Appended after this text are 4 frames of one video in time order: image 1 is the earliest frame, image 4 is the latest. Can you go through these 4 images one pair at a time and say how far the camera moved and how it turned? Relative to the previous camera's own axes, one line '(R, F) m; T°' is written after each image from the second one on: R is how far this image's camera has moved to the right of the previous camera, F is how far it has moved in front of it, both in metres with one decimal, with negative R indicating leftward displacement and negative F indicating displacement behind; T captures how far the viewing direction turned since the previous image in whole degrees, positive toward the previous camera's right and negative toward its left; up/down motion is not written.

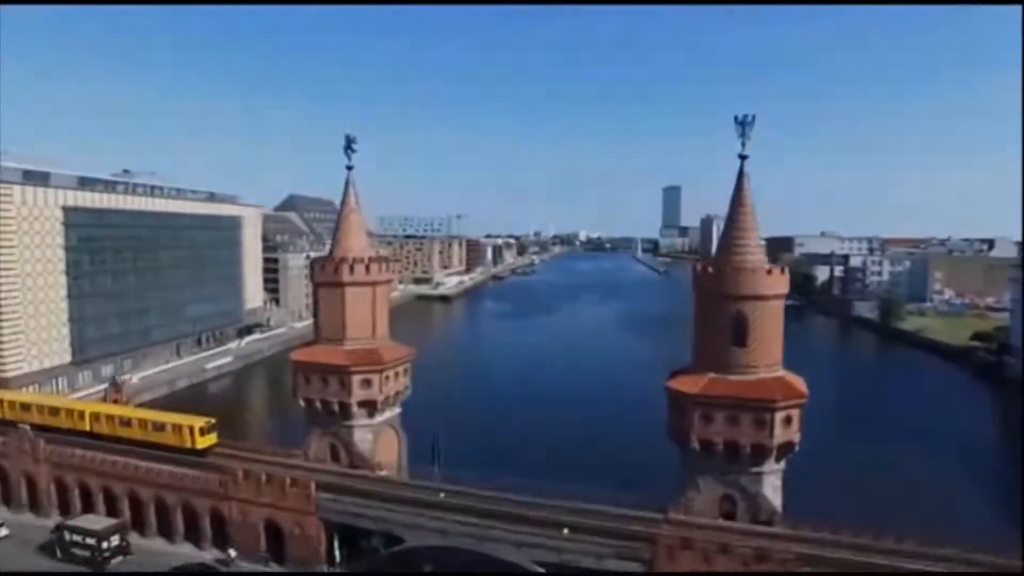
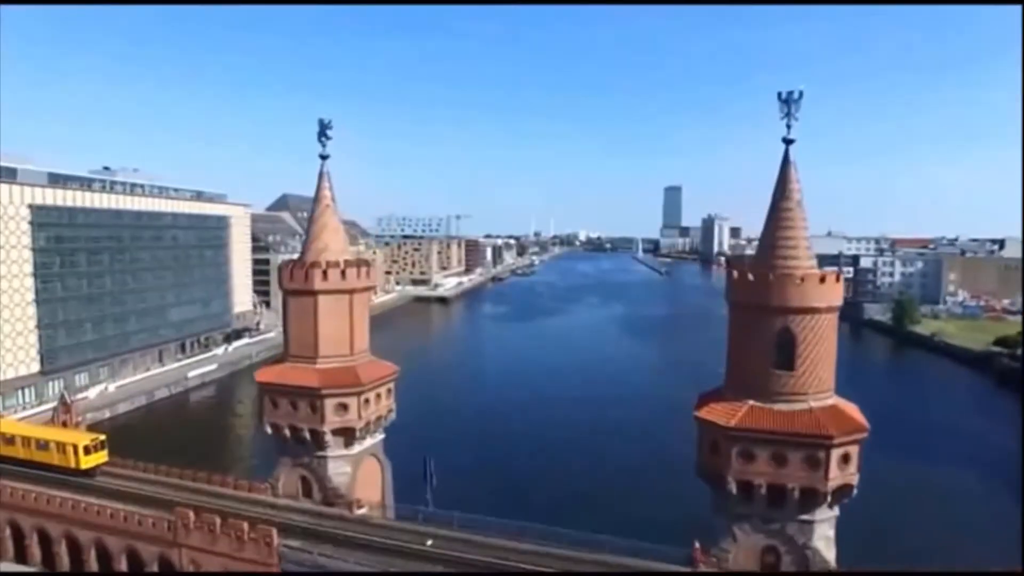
(0.0, +0.9) m; 0°
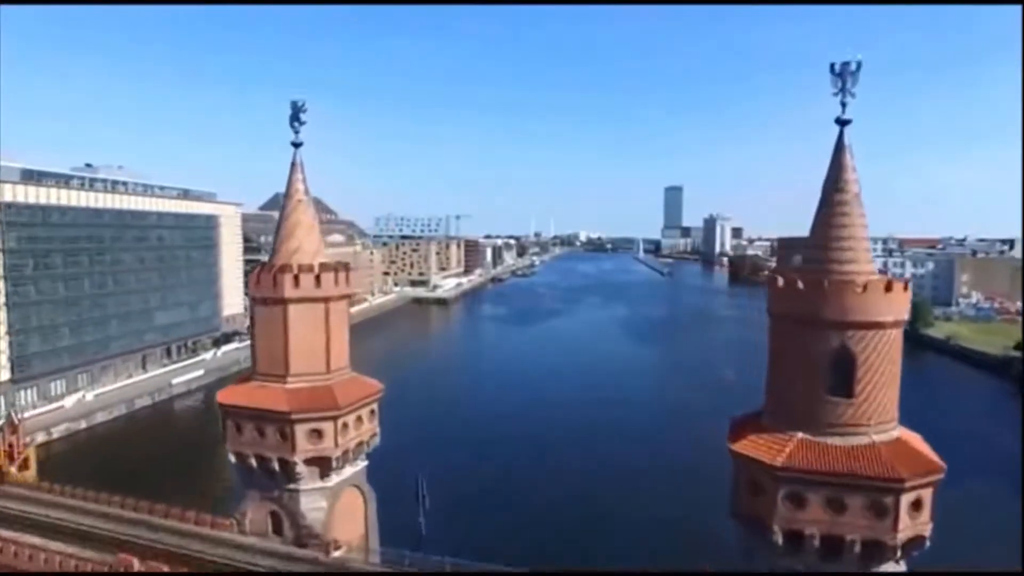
(0.0, +0.8) m; 0°
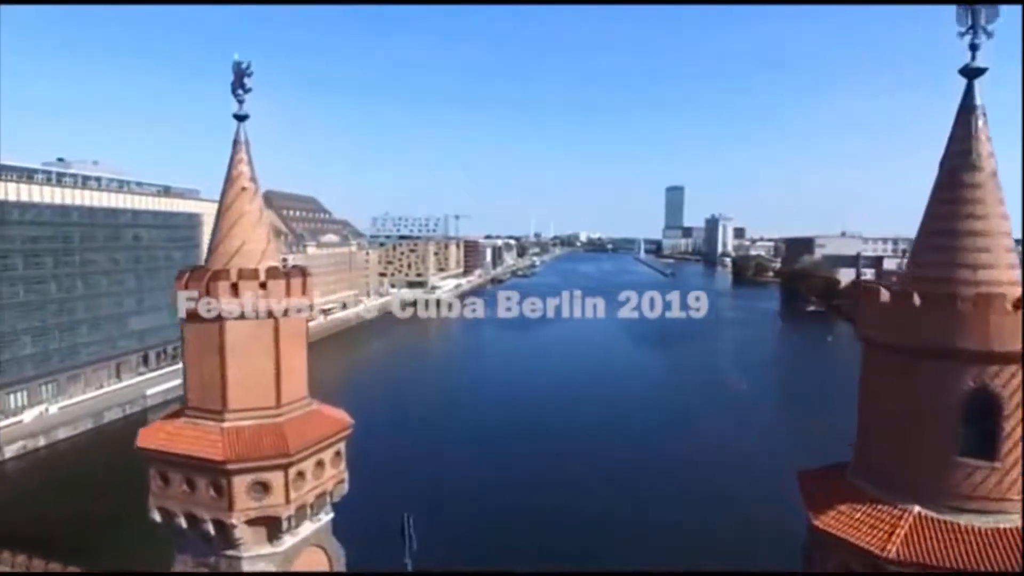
(0.0, +1.1) m; 0°
